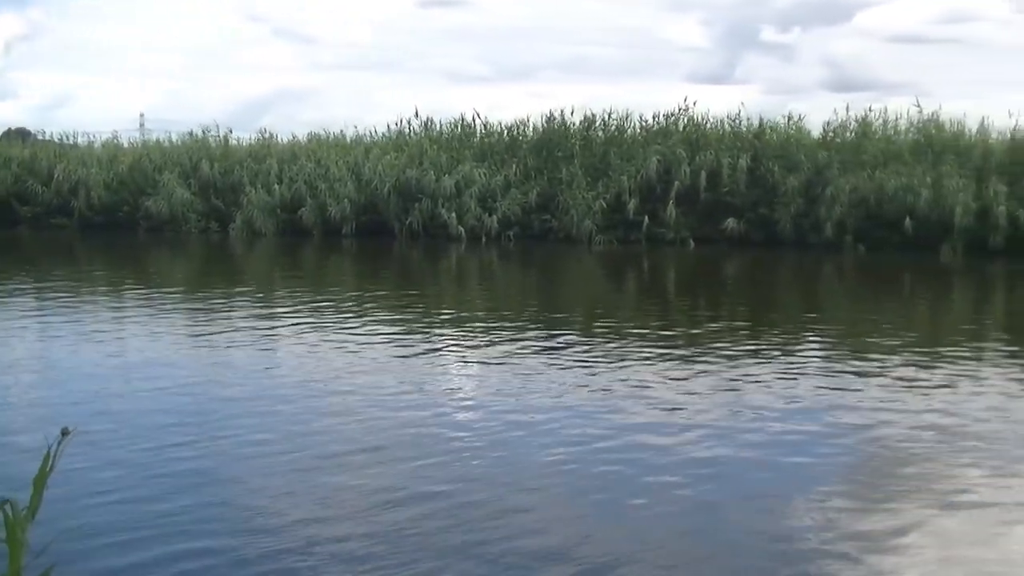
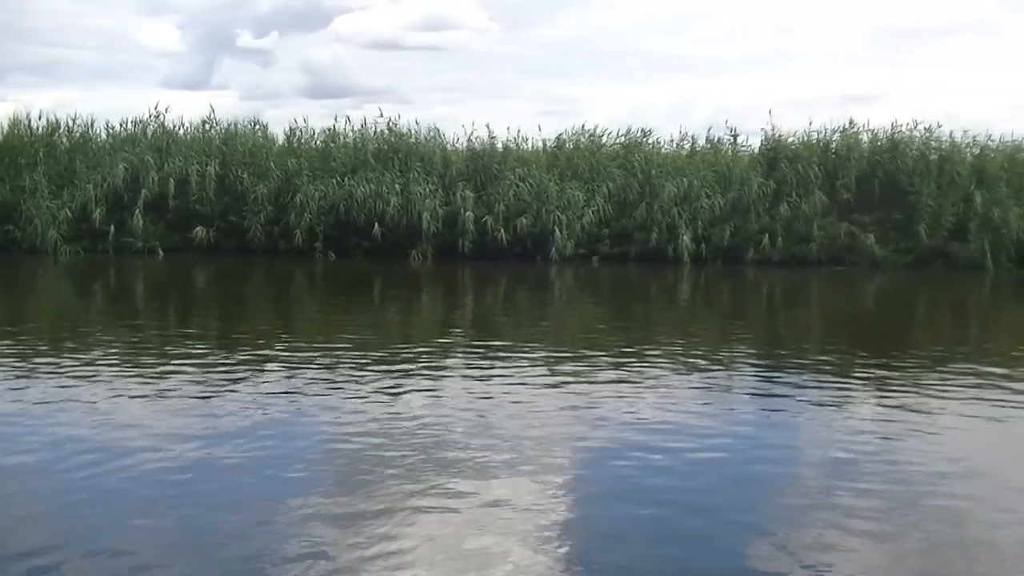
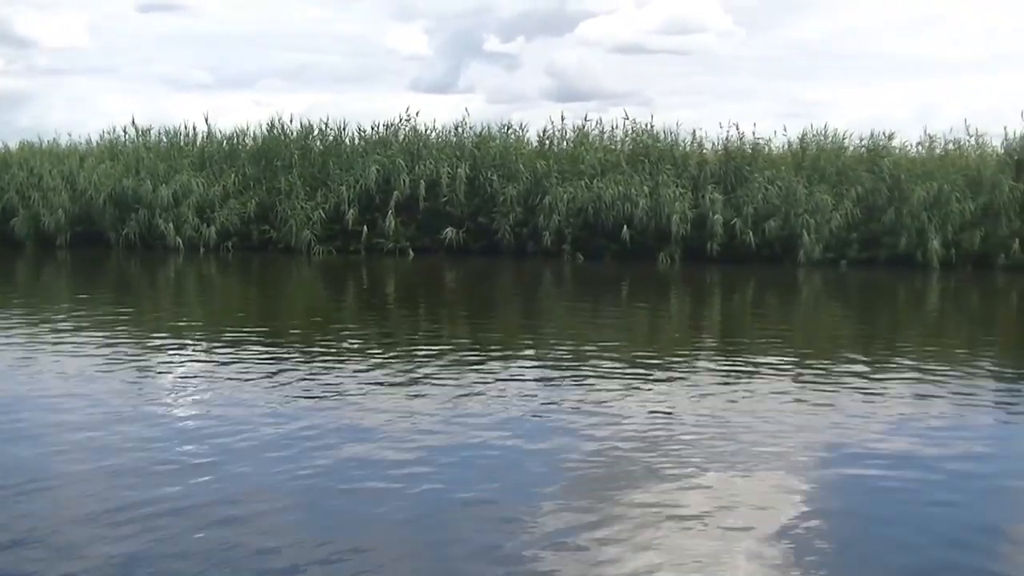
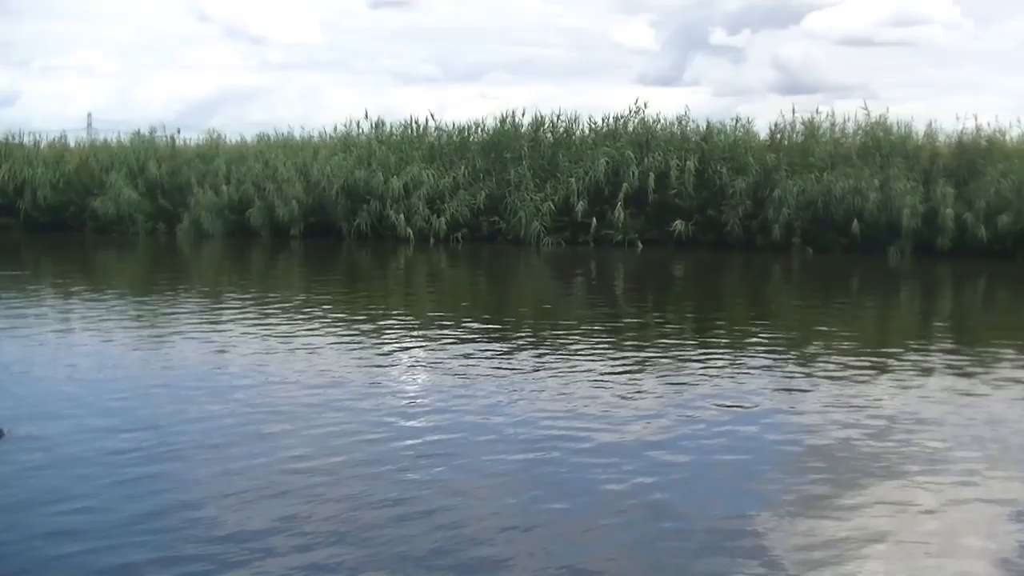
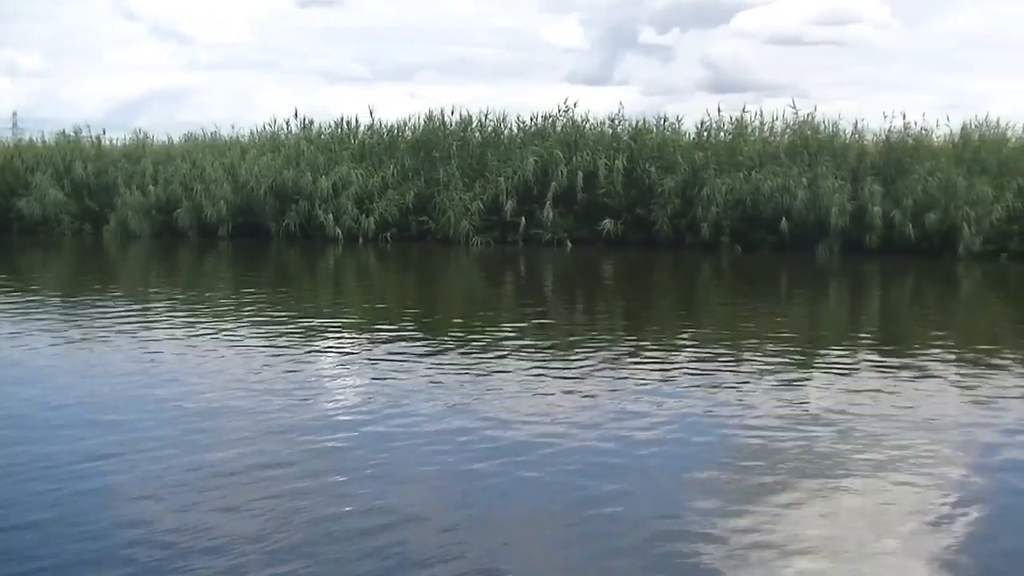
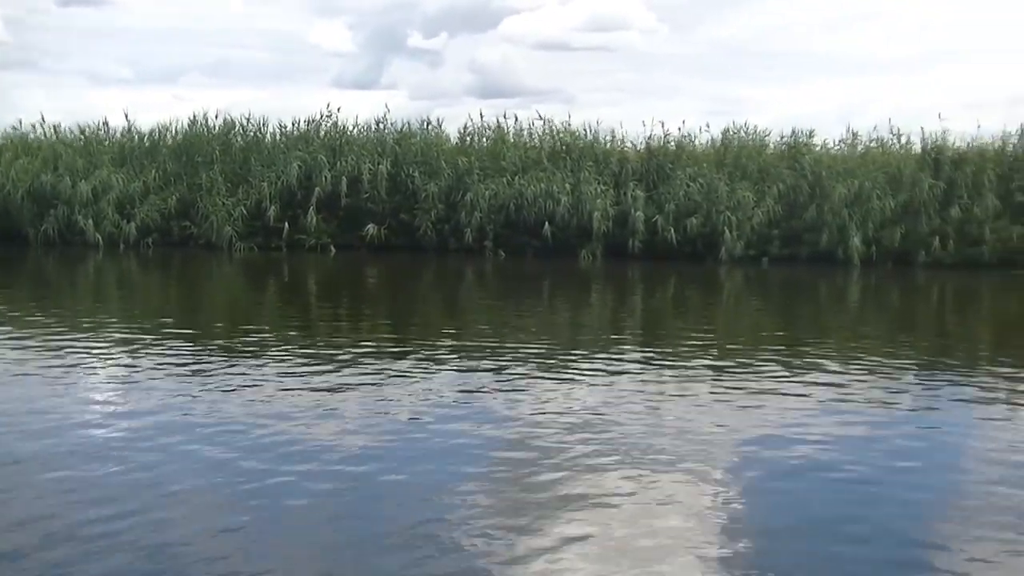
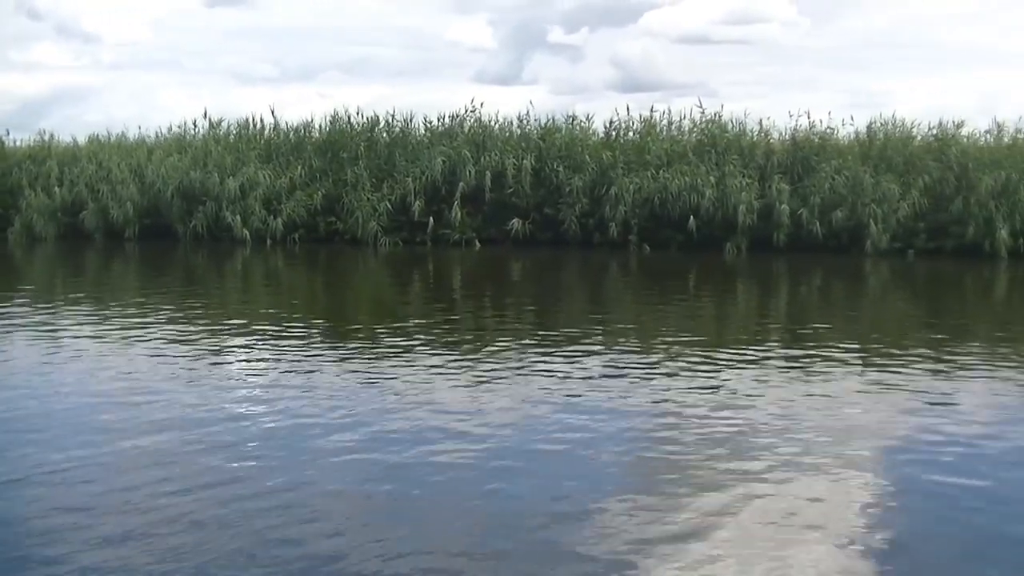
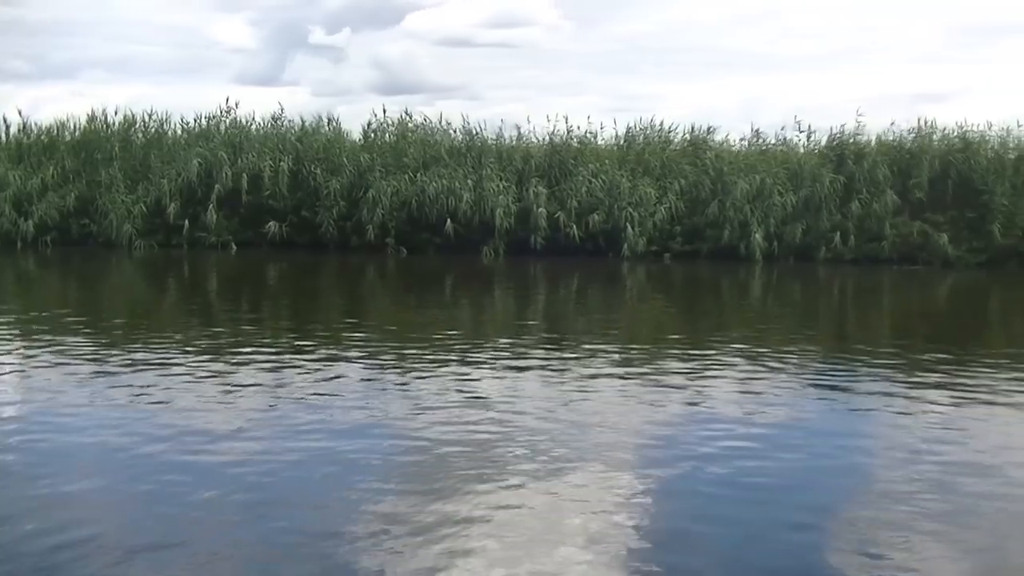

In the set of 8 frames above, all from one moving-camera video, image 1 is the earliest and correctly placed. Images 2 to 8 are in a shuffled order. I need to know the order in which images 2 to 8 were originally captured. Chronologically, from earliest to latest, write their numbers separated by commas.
4, 5, 7, 3, 6, 8, 2
